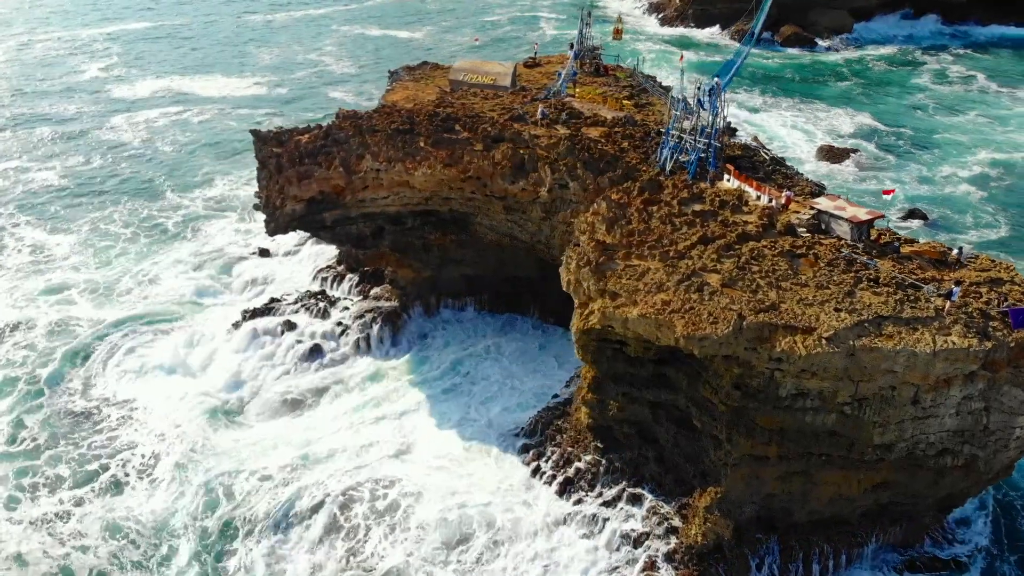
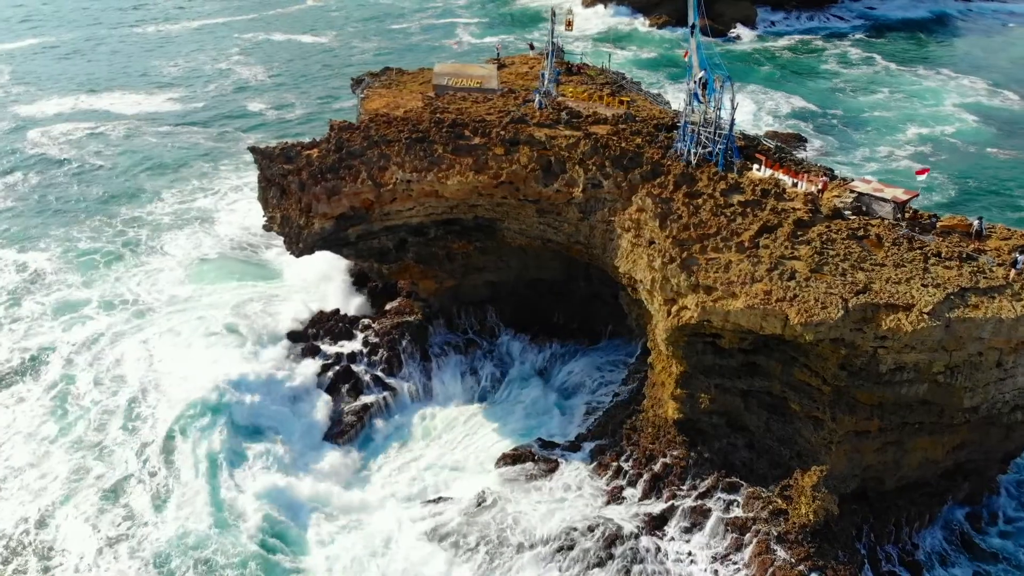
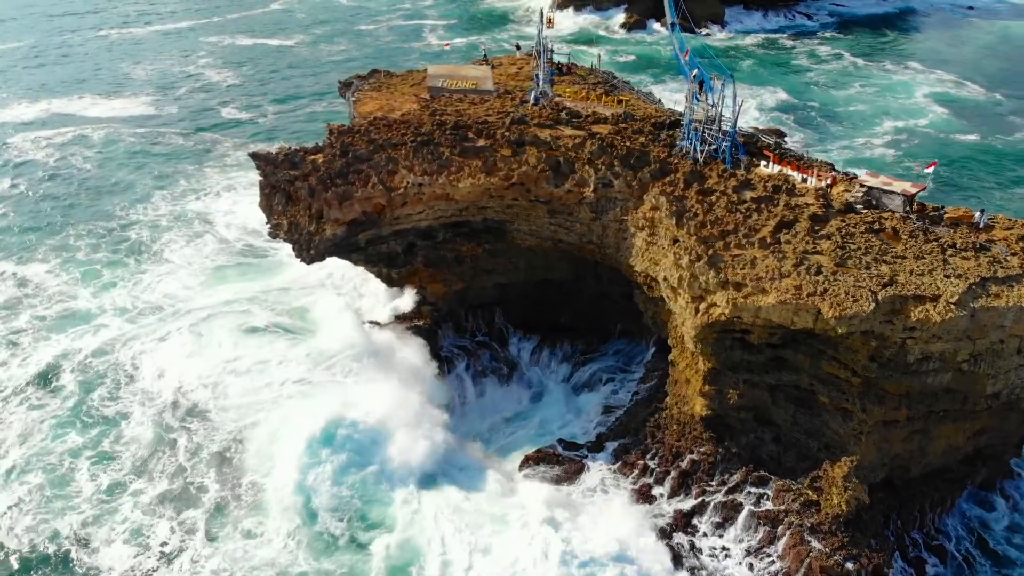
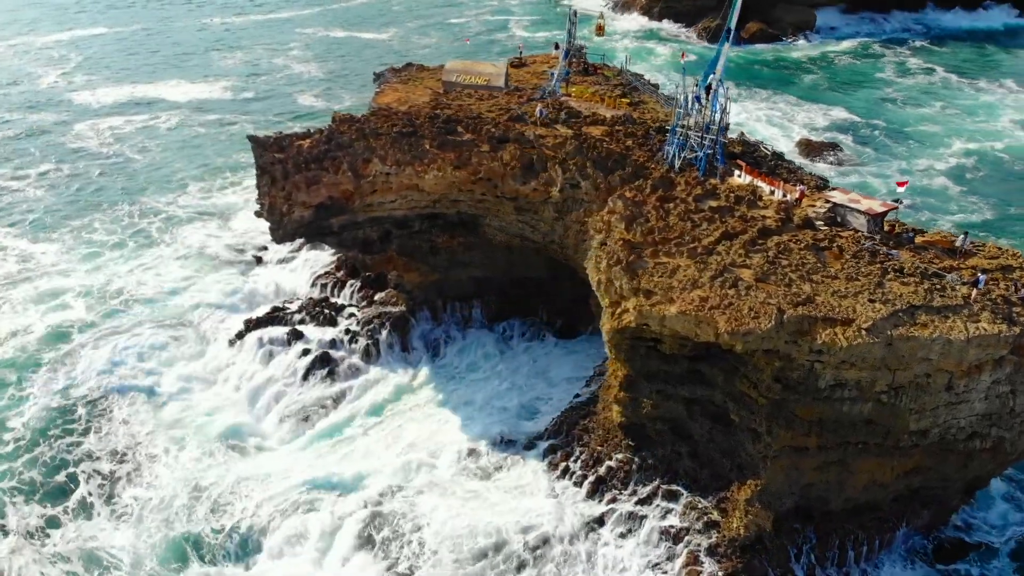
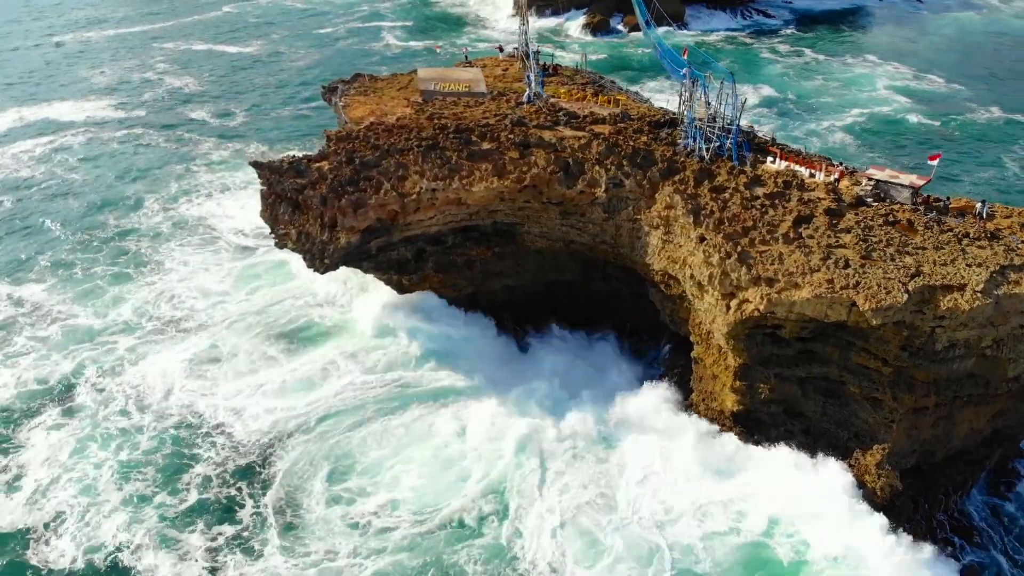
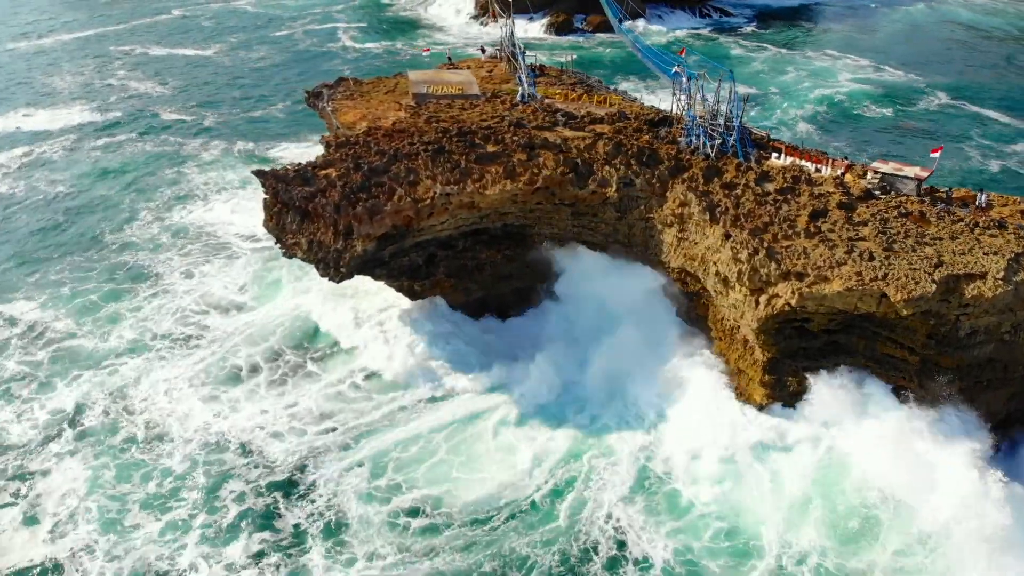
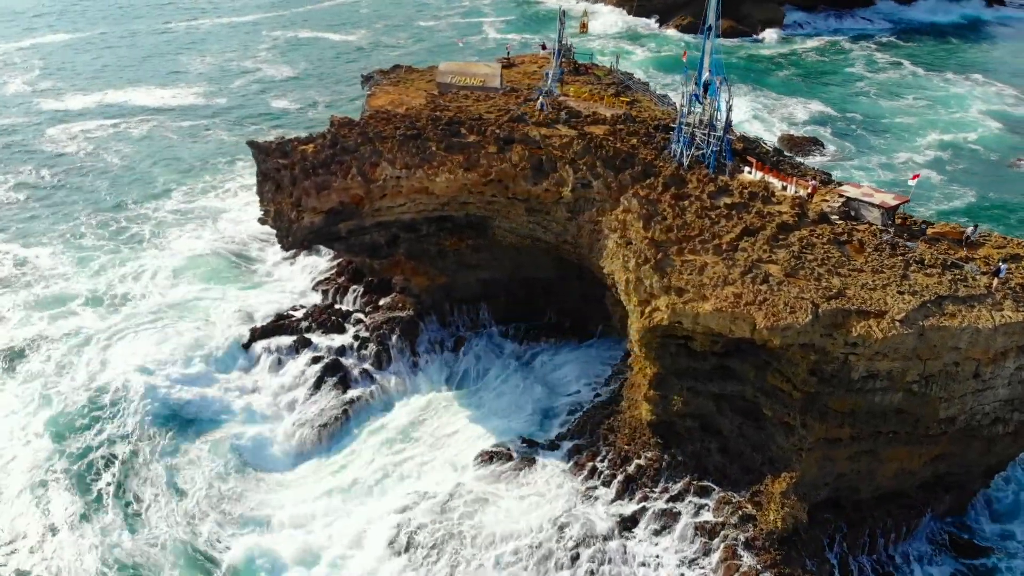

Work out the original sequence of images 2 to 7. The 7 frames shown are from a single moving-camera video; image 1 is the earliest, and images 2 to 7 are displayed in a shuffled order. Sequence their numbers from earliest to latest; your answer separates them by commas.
4, 7, 2, 3, 5, 6
